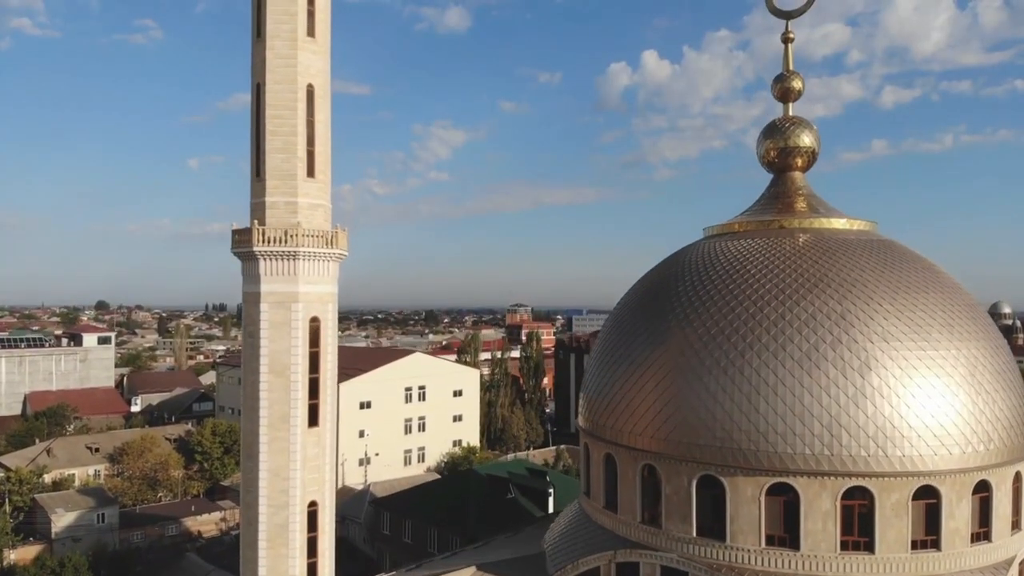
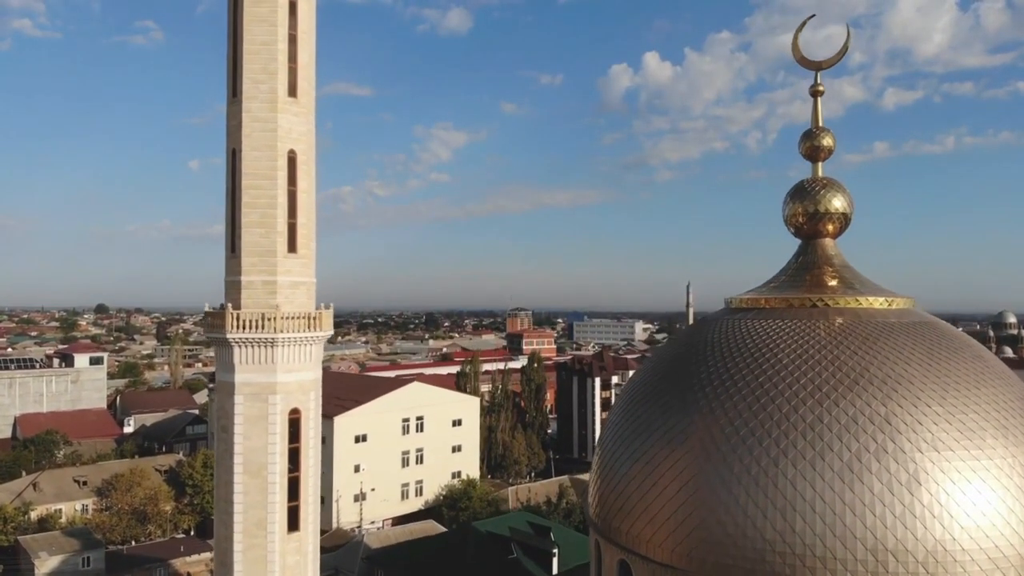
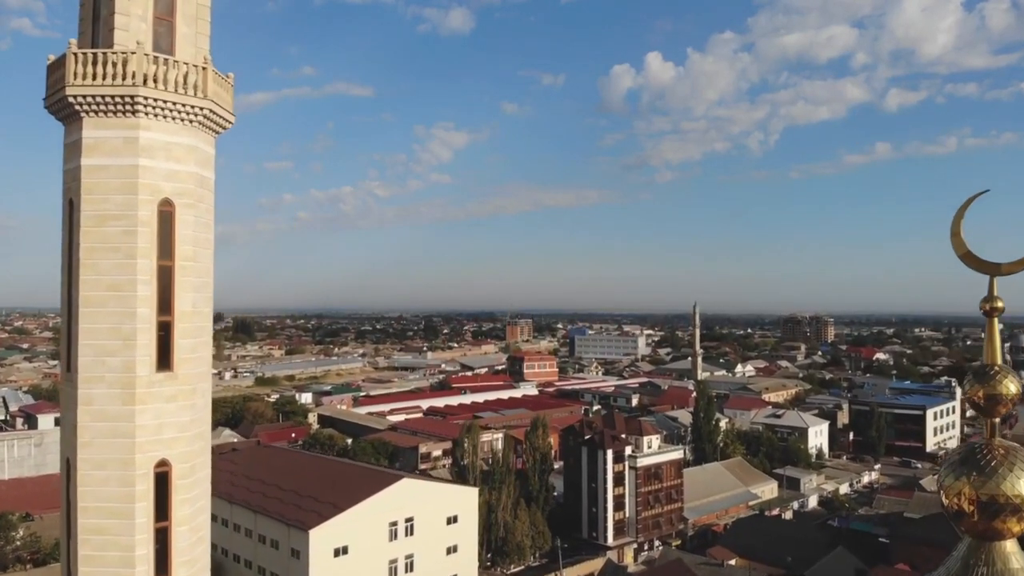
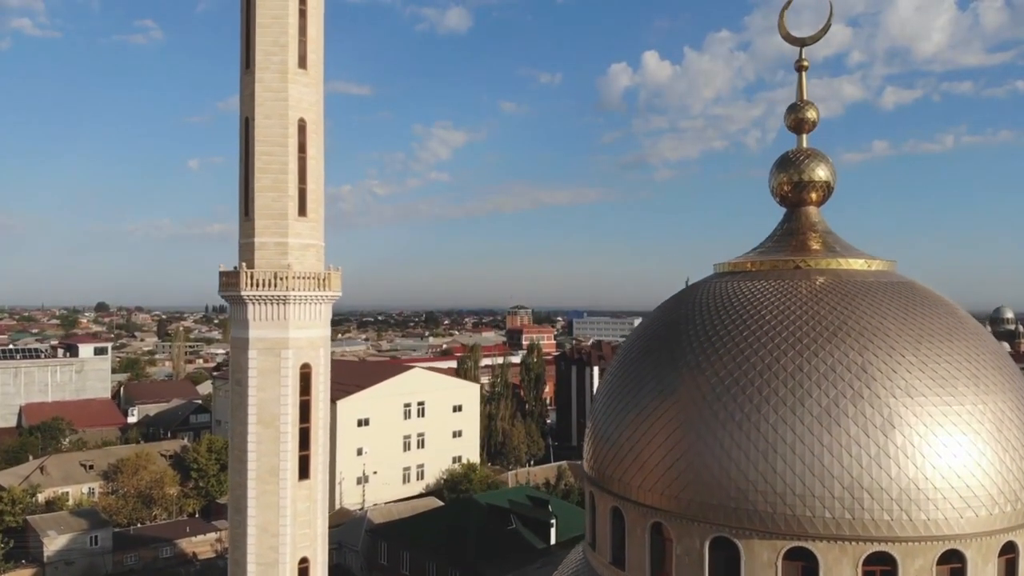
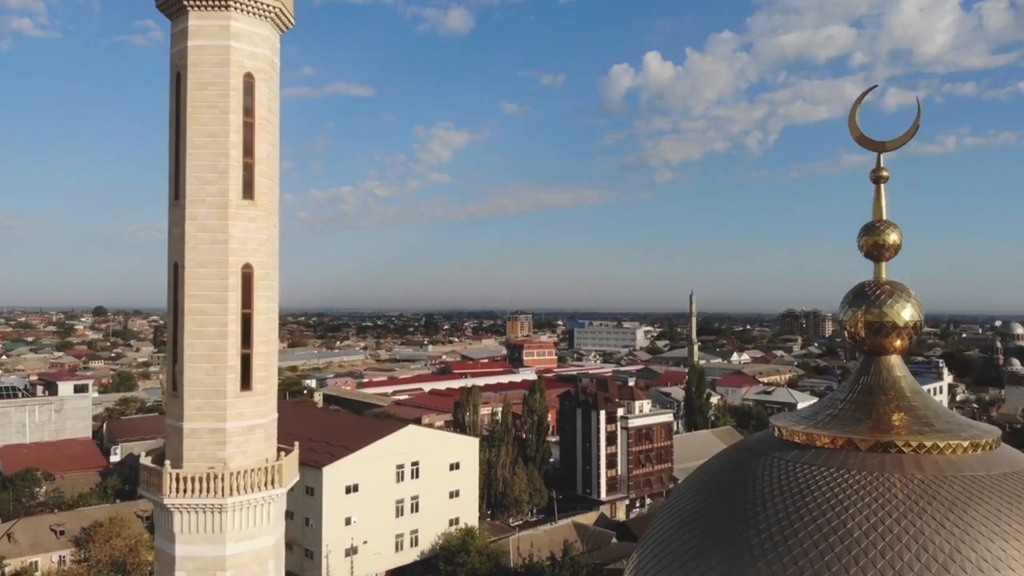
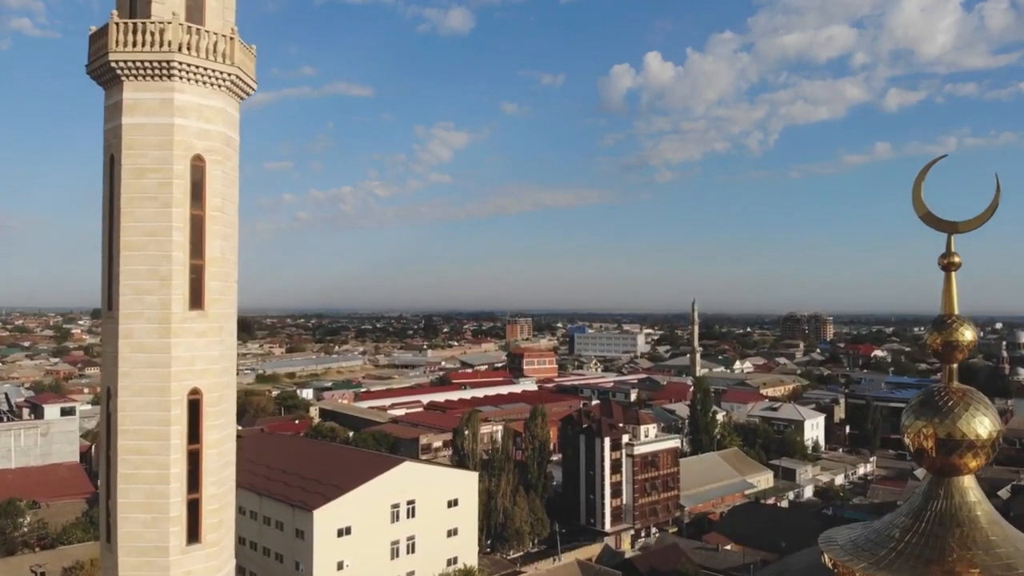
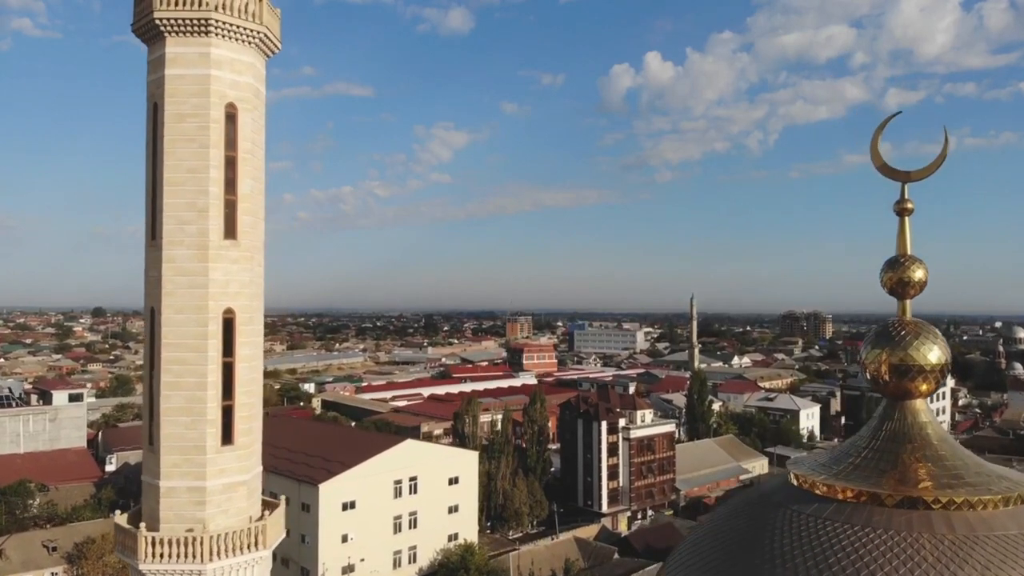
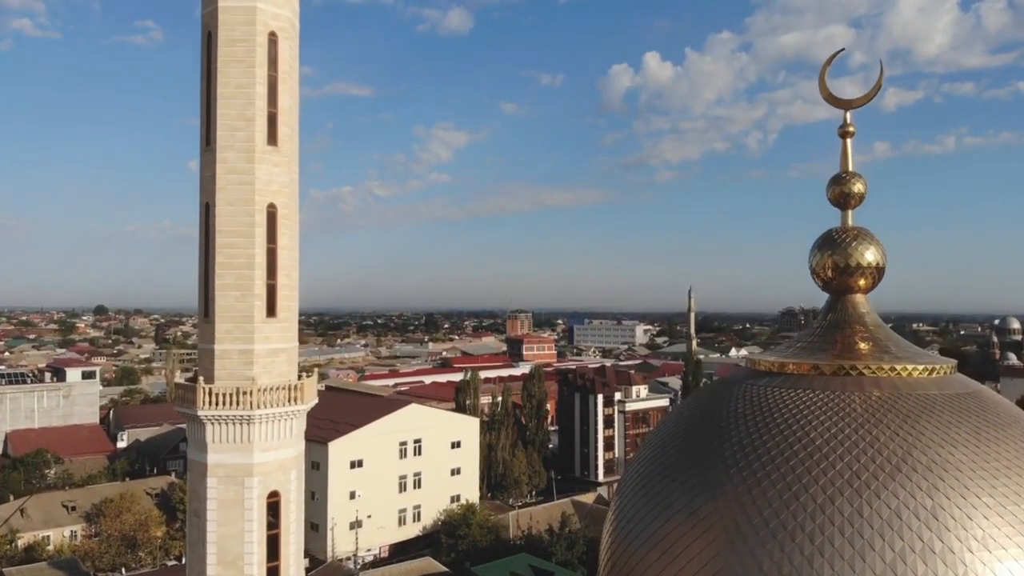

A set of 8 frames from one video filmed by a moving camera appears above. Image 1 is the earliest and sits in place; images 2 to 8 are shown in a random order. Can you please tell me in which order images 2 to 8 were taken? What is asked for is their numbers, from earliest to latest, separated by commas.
4, 2, 8, 5, 7, 6, 3
